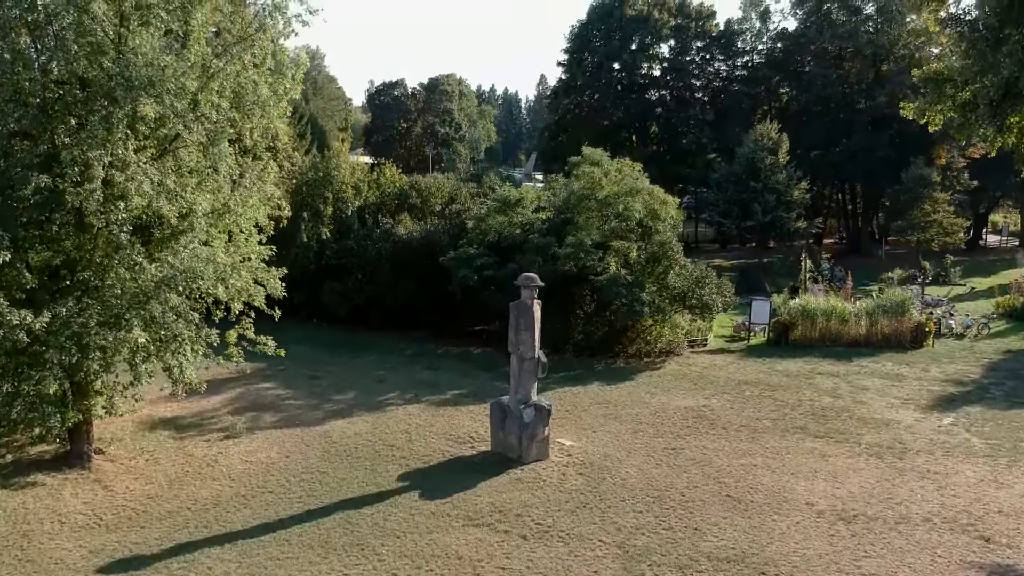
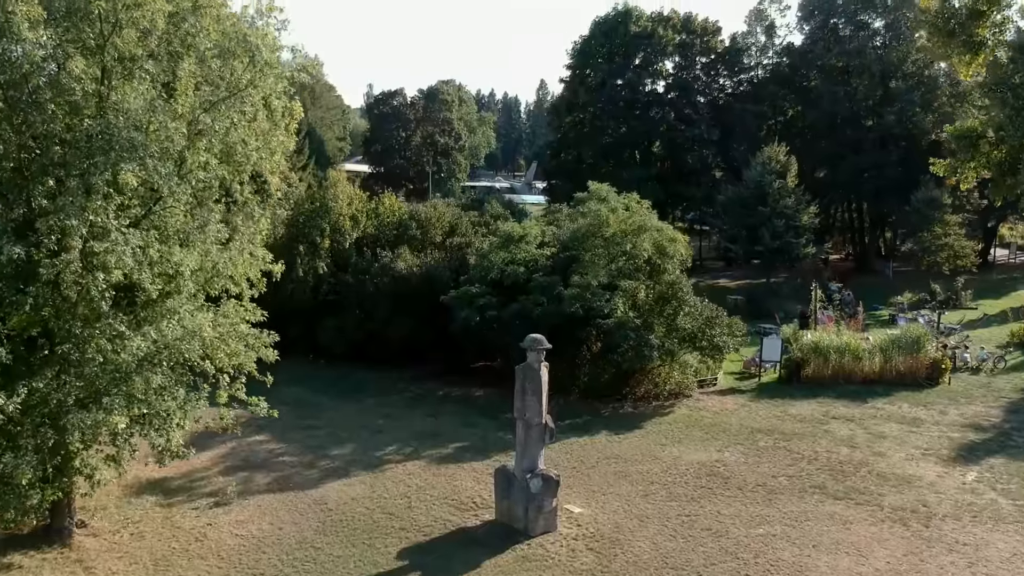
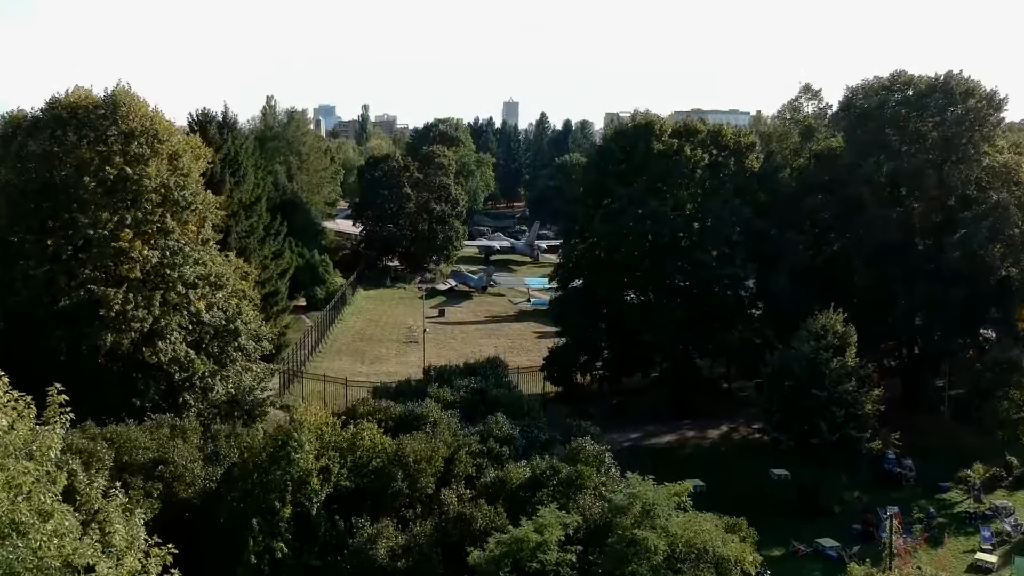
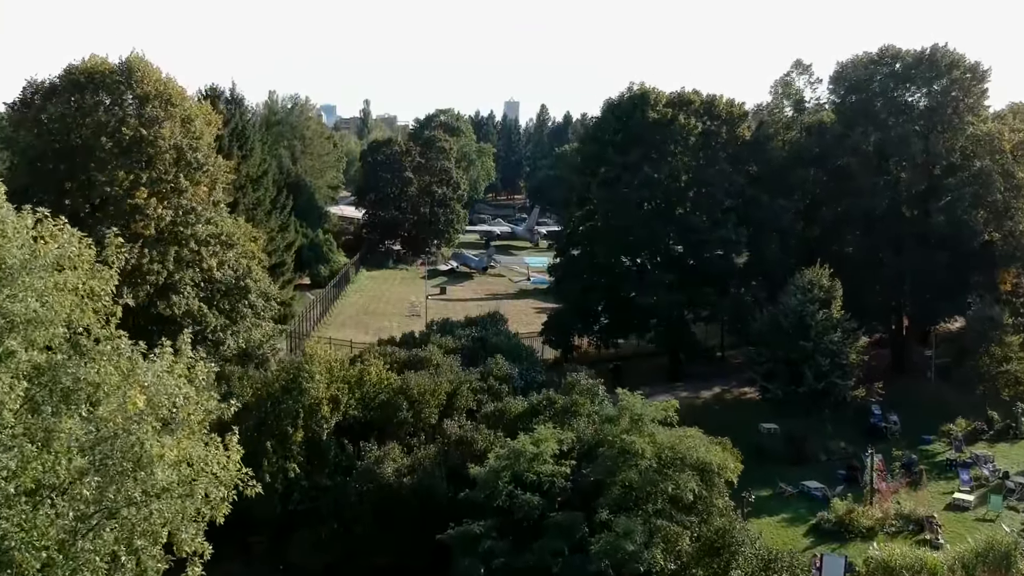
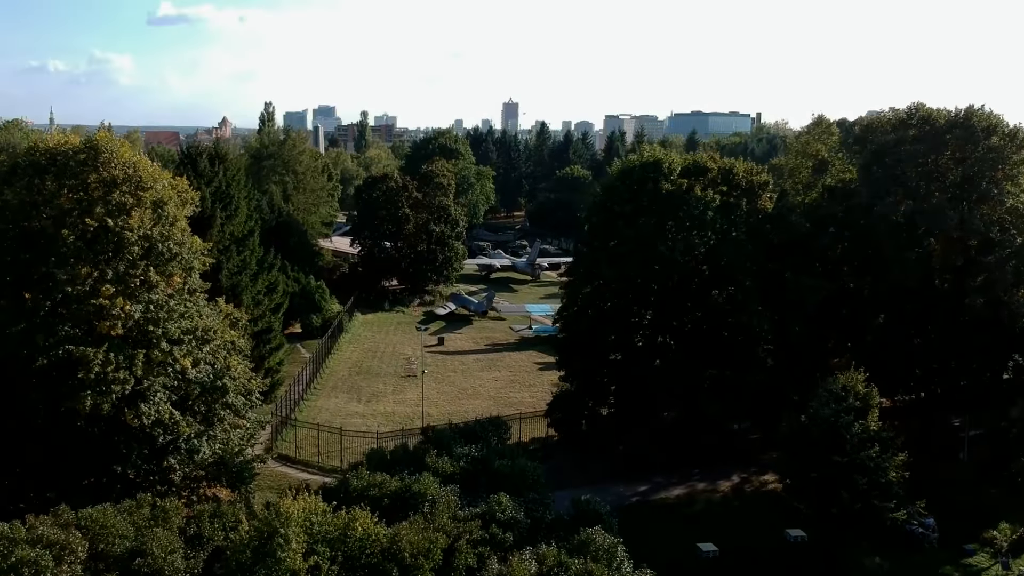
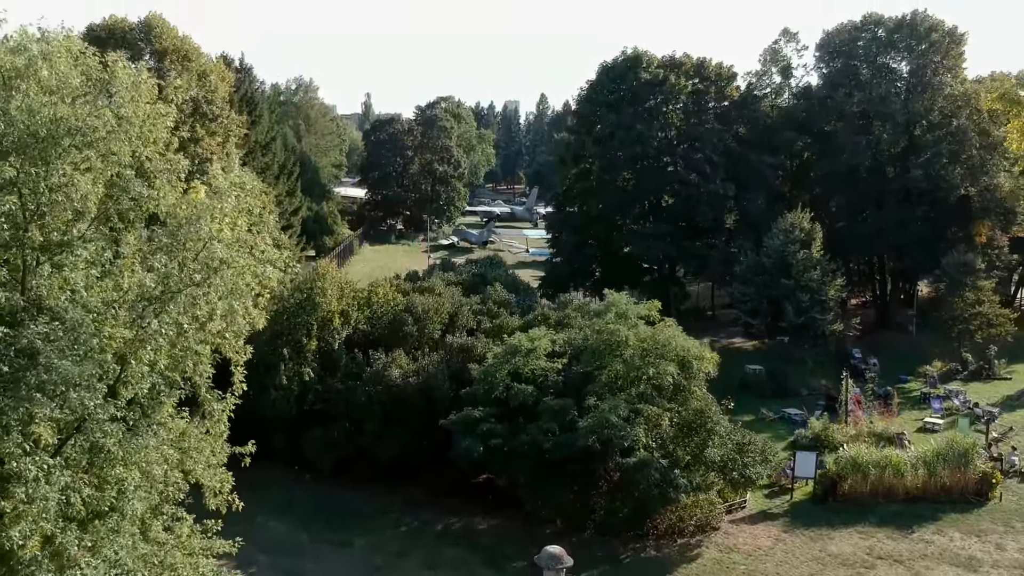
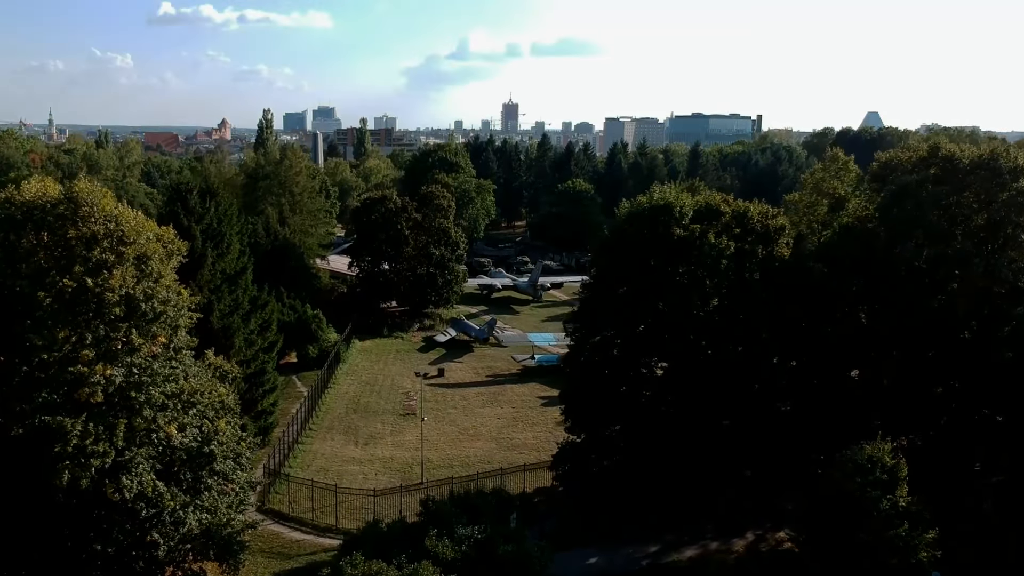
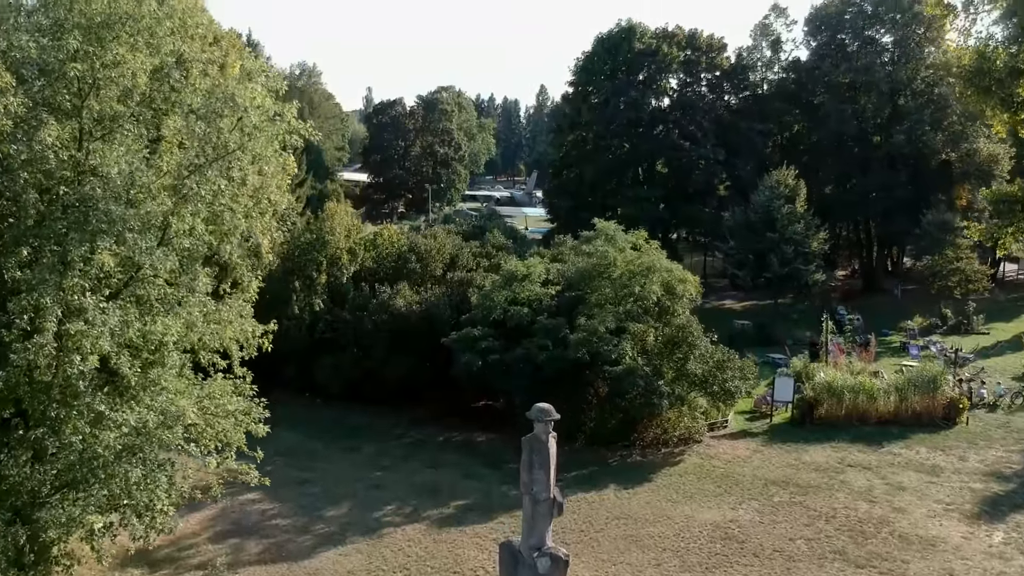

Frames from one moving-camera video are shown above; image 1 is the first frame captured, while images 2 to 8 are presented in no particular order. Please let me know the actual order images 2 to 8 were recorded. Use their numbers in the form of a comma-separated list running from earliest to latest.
2, 8, 6, 4, 3, 5, 7
